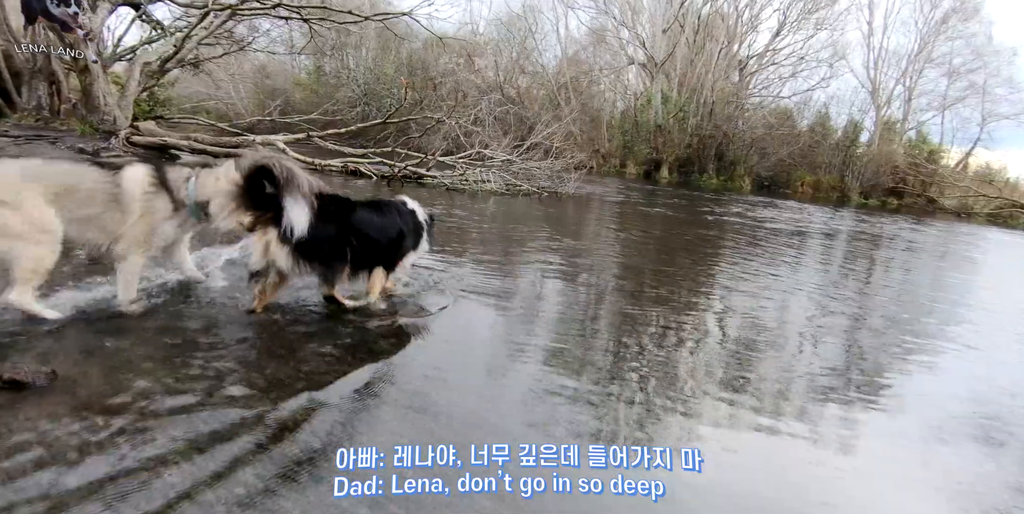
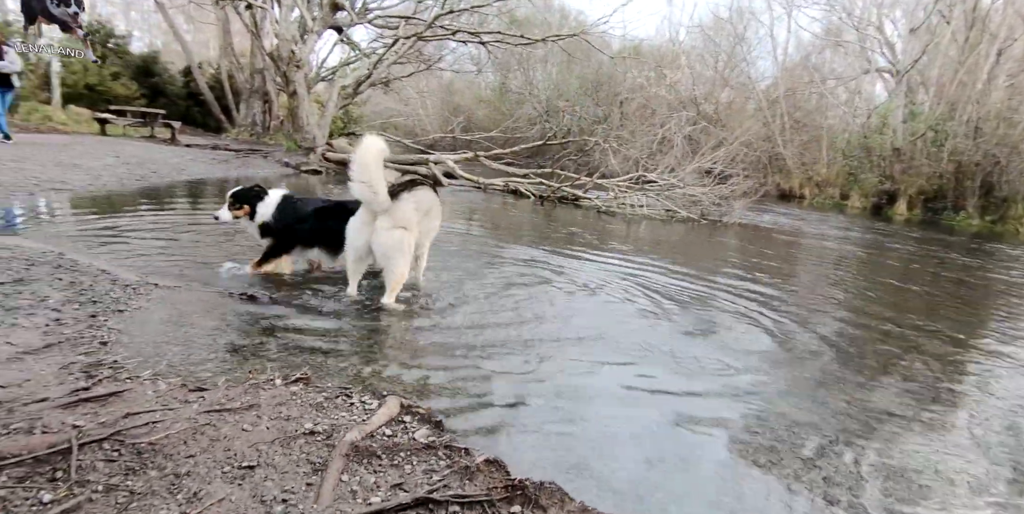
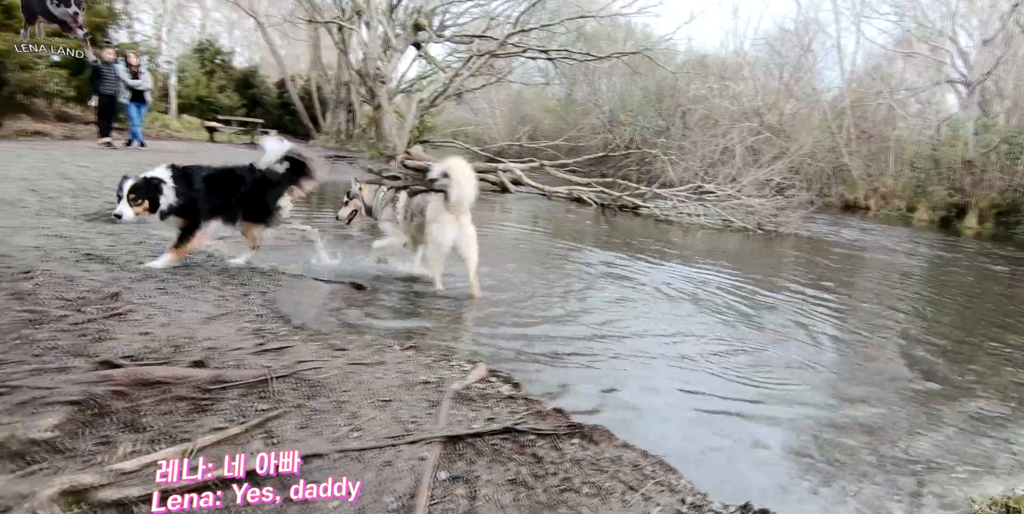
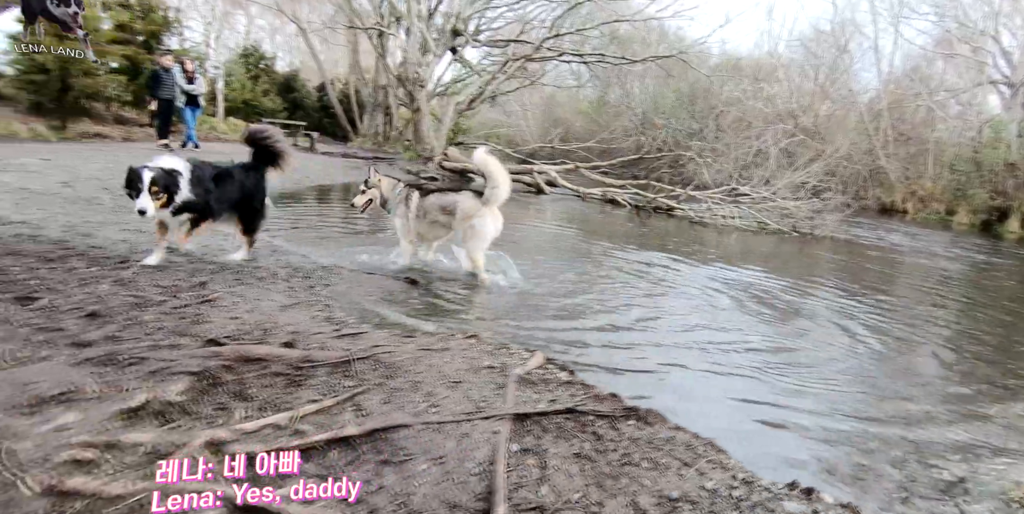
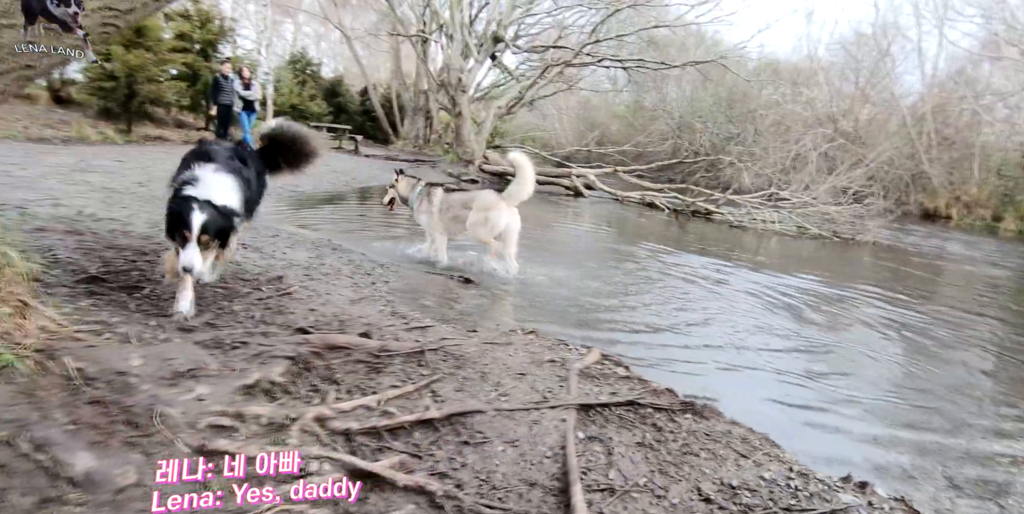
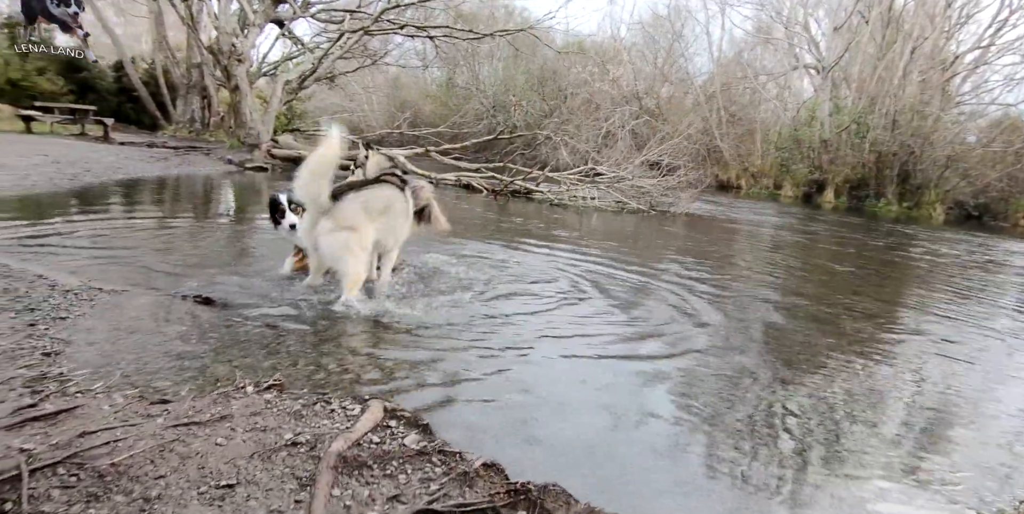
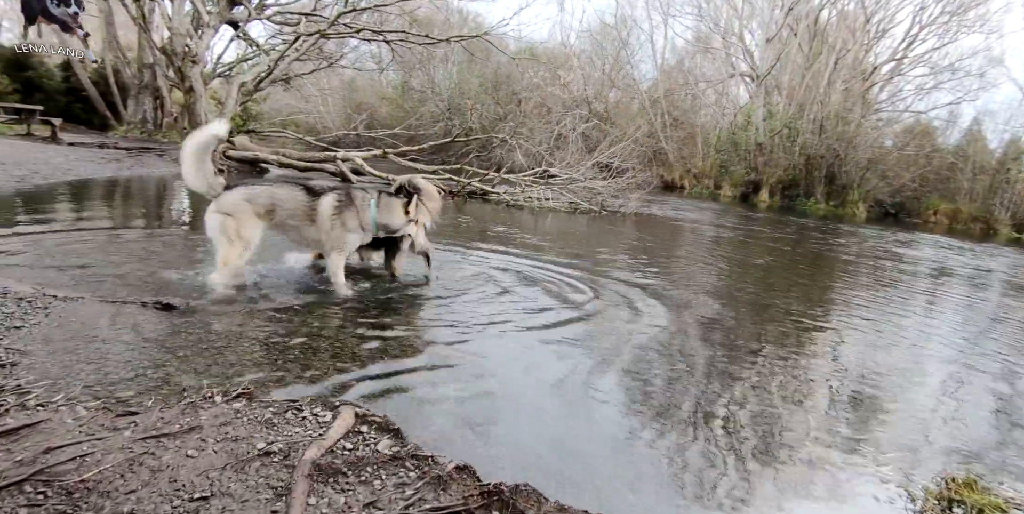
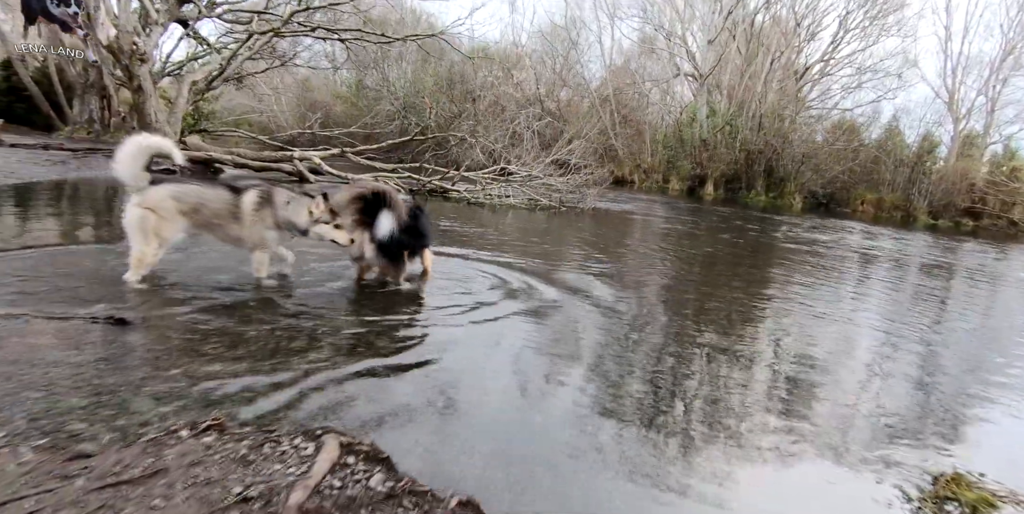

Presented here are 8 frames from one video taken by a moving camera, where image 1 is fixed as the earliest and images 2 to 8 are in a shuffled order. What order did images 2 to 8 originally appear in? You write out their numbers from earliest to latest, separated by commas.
8, 7, 6, 2, 3, 4, 5
